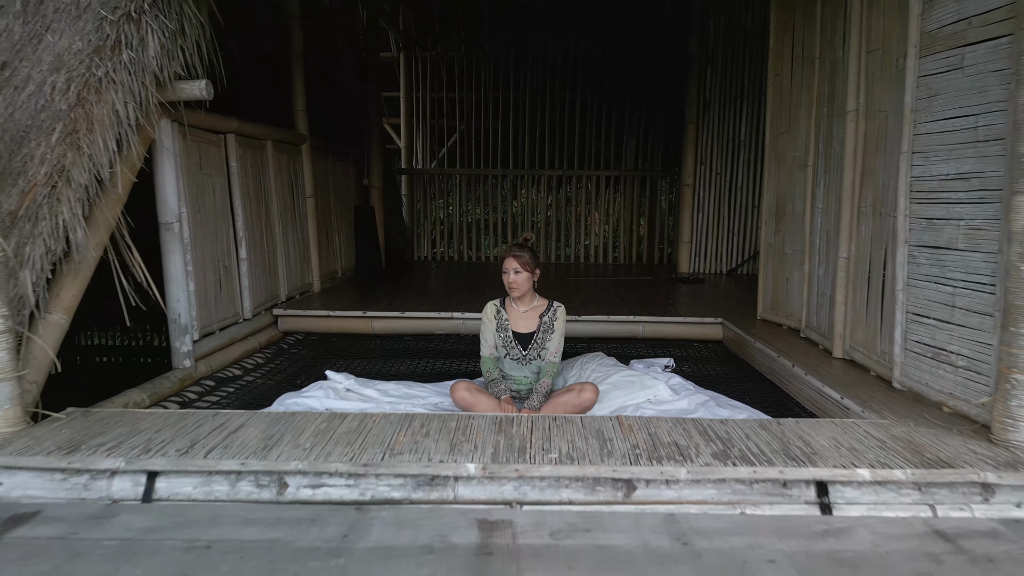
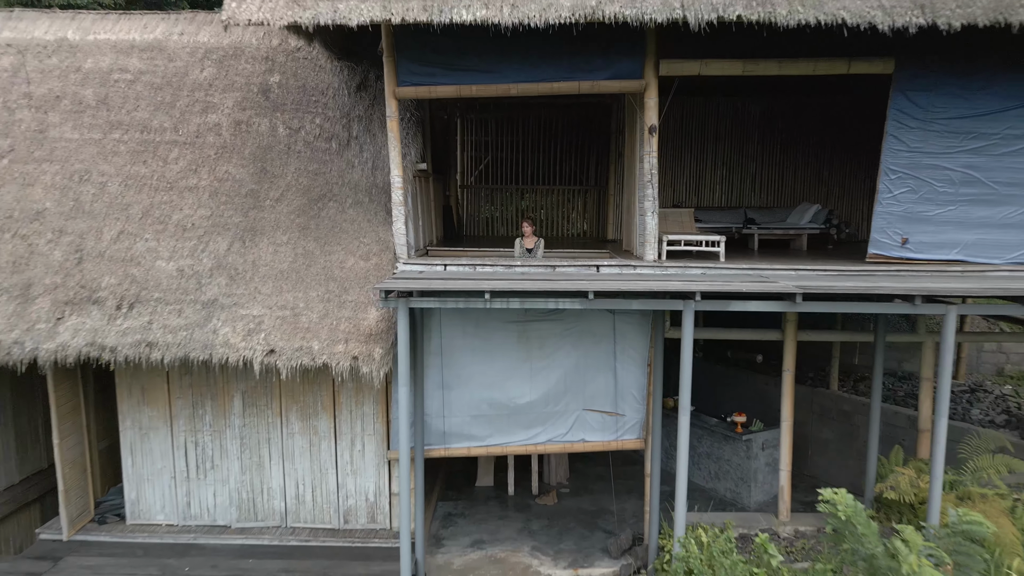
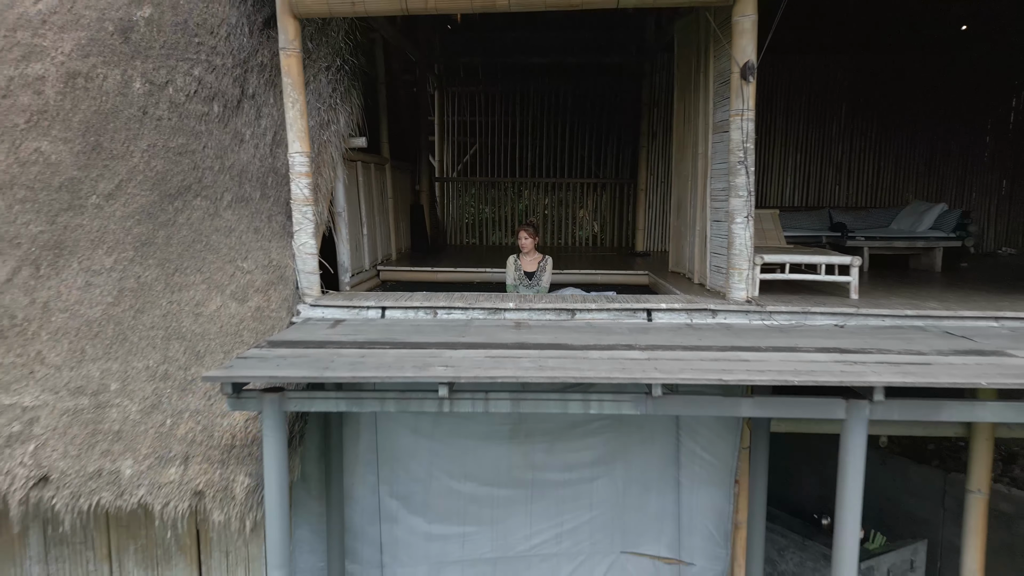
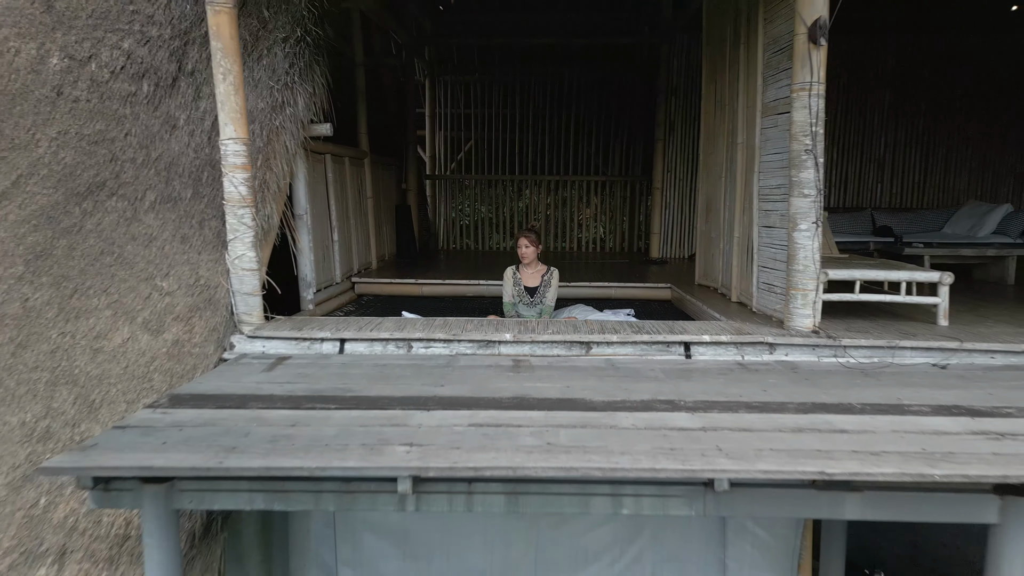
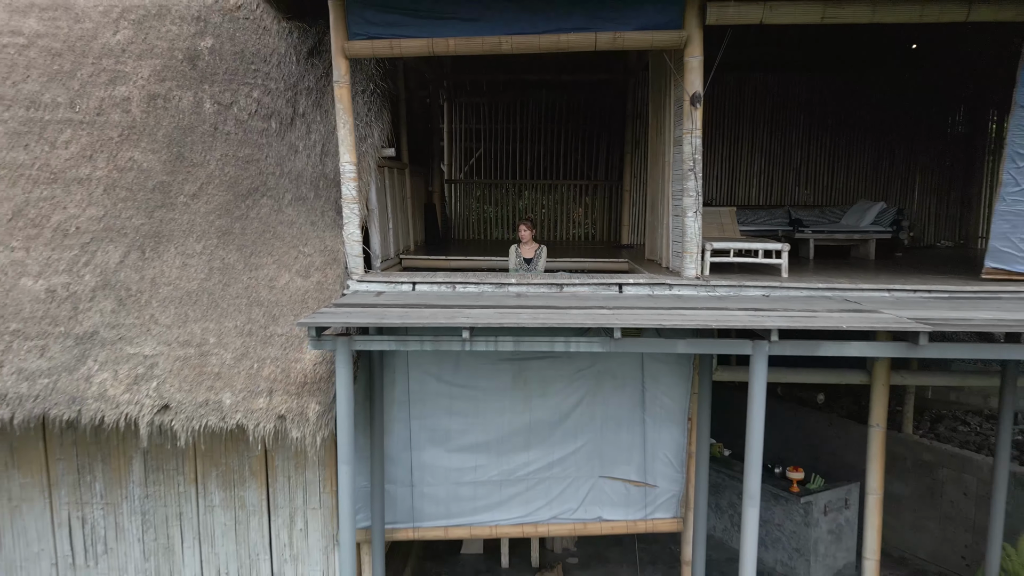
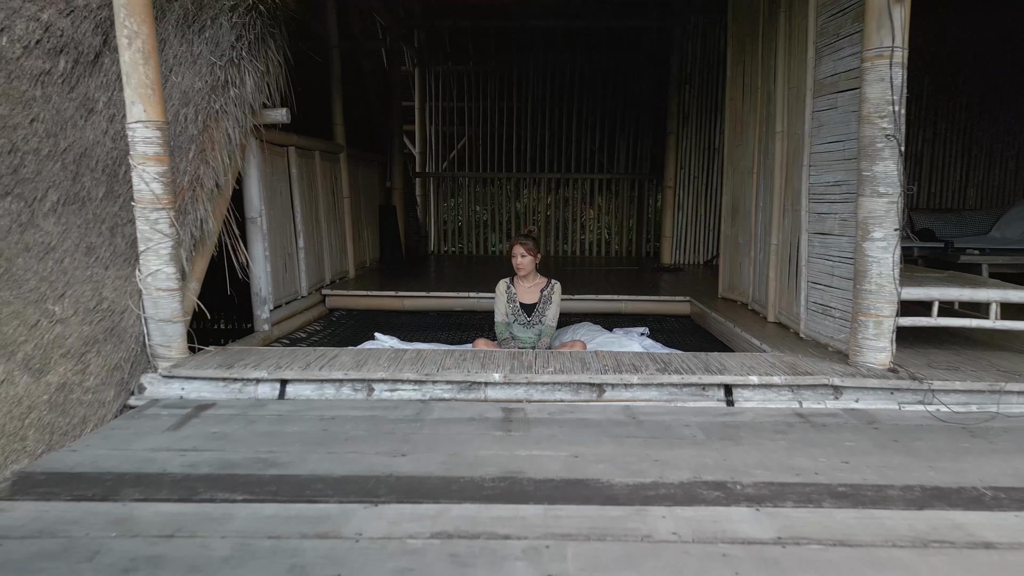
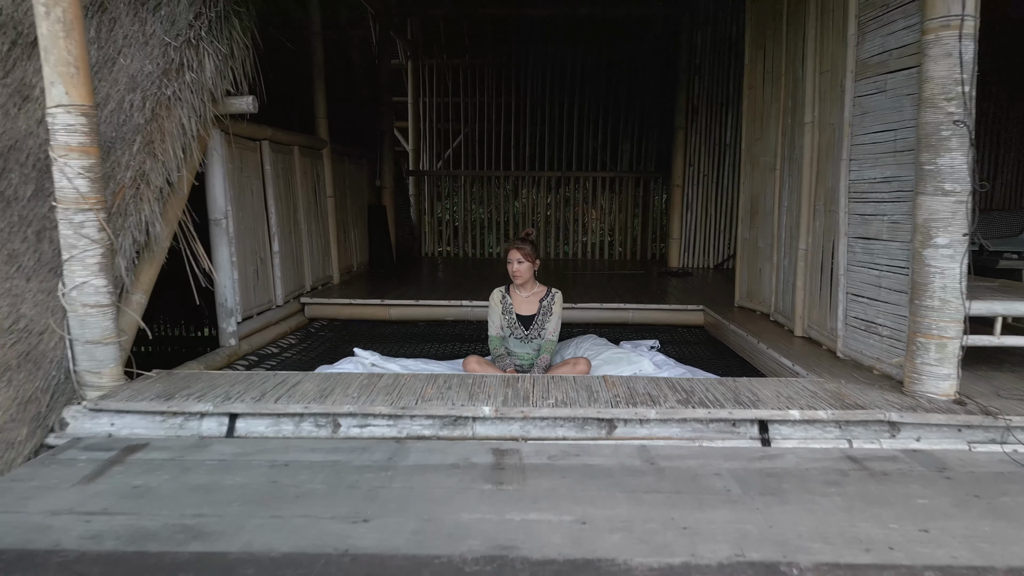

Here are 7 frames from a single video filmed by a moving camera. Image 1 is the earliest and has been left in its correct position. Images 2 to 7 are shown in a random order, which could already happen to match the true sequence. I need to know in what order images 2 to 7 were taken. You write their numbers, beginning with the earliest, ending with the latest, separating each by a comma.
7, 6, 4, 3, 5, 2
